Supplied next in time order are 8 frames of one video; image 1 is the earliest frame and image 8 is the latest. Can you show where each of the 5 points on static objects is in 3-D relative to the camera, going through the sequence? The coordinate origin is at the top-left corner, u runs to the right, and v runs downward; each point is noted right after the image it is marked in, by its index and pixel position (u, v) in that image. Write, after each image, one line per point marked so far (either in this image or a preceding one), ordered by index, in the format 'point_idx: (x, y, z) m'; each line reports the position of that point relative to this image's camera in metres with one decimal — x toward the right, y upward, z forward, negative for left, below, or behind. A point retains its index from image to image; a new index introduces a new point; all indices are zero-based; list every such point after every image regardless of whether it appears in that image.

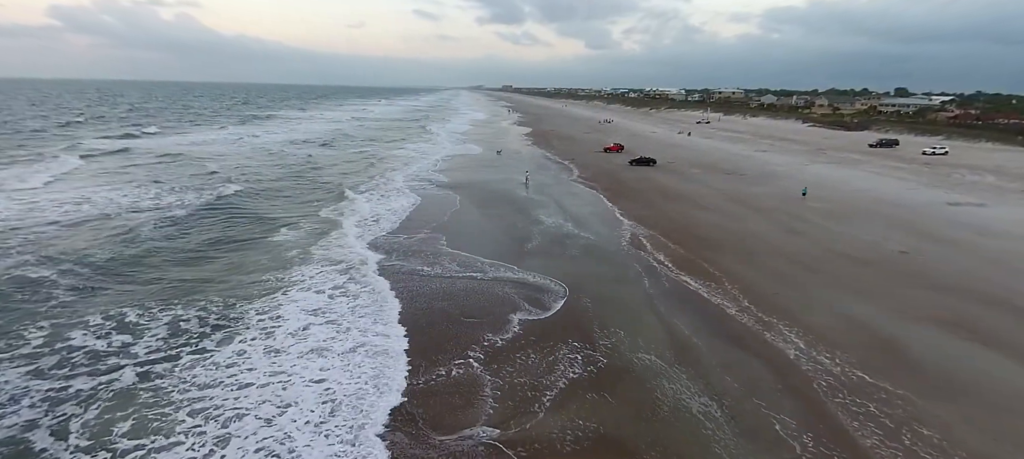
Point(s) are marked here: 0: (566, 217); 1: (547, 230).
0: (+1.7, +0.4, +13.6) m
1: (+1.0, 0.0, +12.3) m
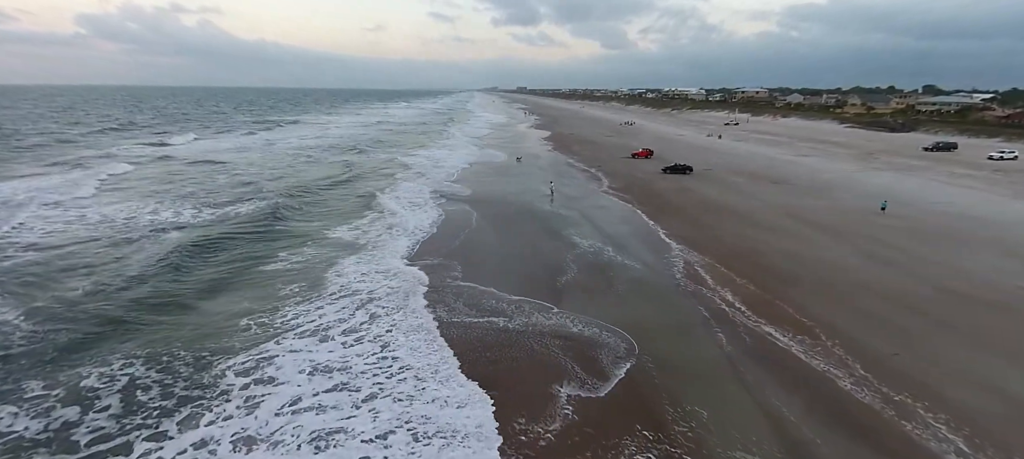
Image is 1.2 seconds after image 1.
0: (+2.6, -0.3, +11.8) m
1: (+1.8, -0.7, +10.6) m
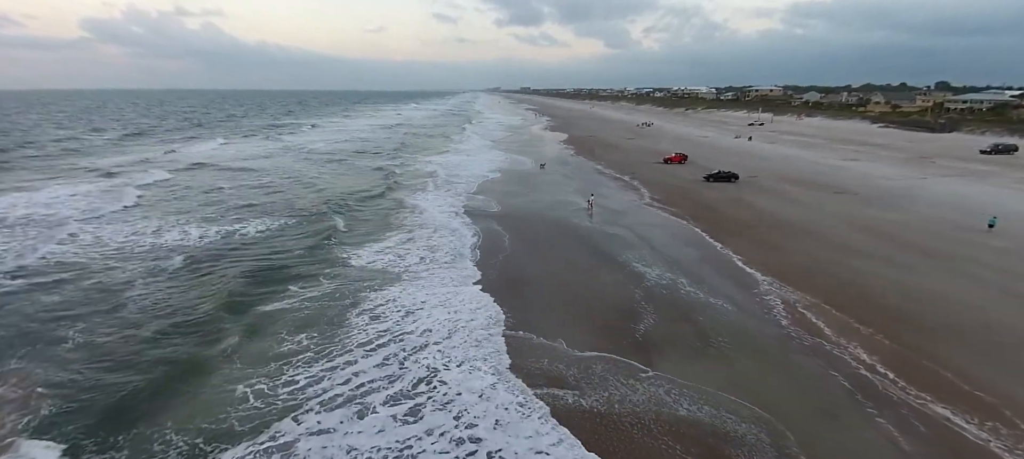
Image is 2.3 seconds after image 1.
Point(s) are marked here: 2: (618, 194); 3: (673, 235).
0: (+3.8, -0.9, +10.1) m
1: (+3.0, -1.3, +8.9) m
2: (+4.7, +1.6, +18.5) m
3: (+4.8, -0.2, +12.4) m
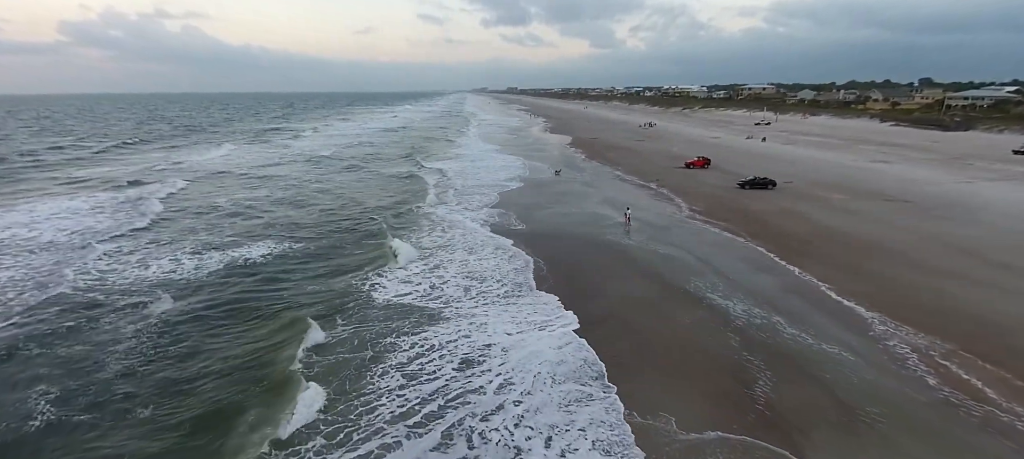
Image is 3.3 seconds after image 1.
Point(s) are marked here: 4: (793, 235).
0: (+5.0, -1.5, +8.7) m
1: (+4.2, -1.9, +7.4) m
2: (+5.7, +1.0, +17.1) m
3: (+6.0, -0.8, +11.0) m
4: (+8.5, -0.2, +12.7) m
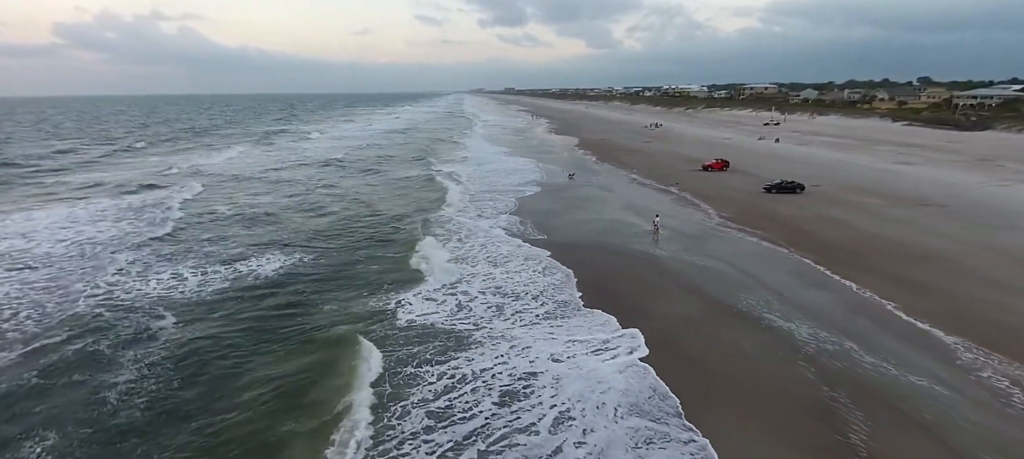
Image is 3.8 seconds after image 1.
0: (+5.8, -1.8, +8.0) m
1: (+5.0, -2.2, +6.7) m
2: (+6.4, +0.8, +16.4) m
3: (+6.7, -1.1, +10.3) m
4: (+9.2, -0.5, +11.9) m
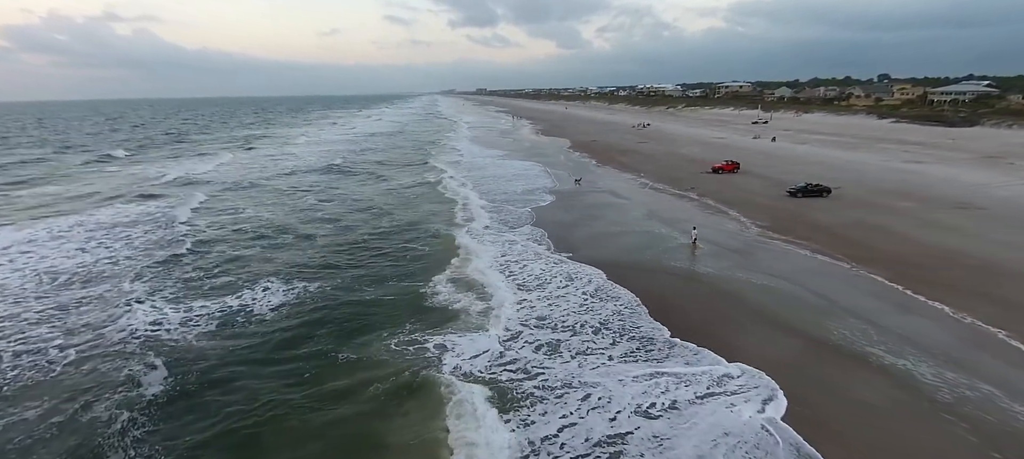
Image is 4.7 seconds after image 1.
0: (+6.9, -2.1, +6.9) m
1: (+6.2, -2.5, +5.6) m
2: (+7.1, +0.4, +15.4) m
3: (+7.7, -1.4, +9.3) m
4: (+10.1, -0.7, +11.0) m
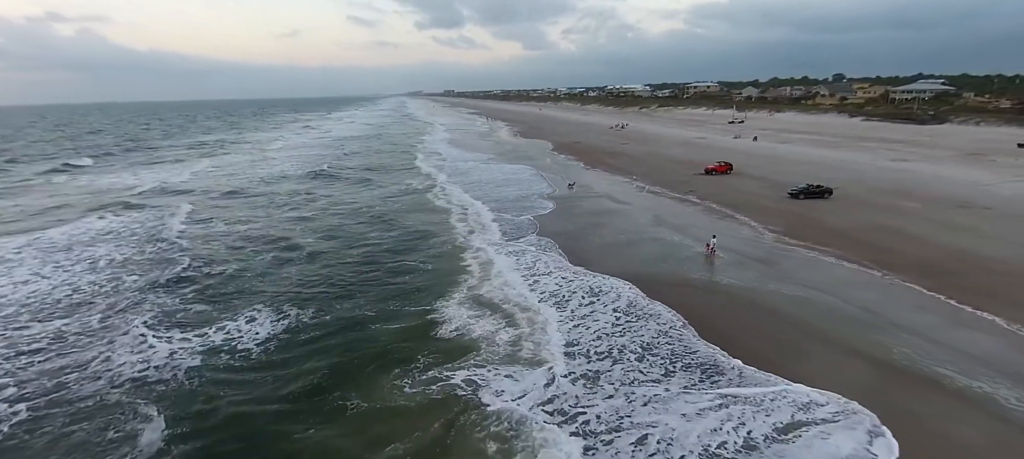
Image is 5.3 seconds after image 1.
0: (+7.6, -2.3, +6.4) m
1: (+7.0, -2.7, +5.1) m
2: (+7.2, +0.2, +14.9) m
3: (+8.2, -1.6, +8.8) m
4: (+10.5, -0.8, +10.7) m
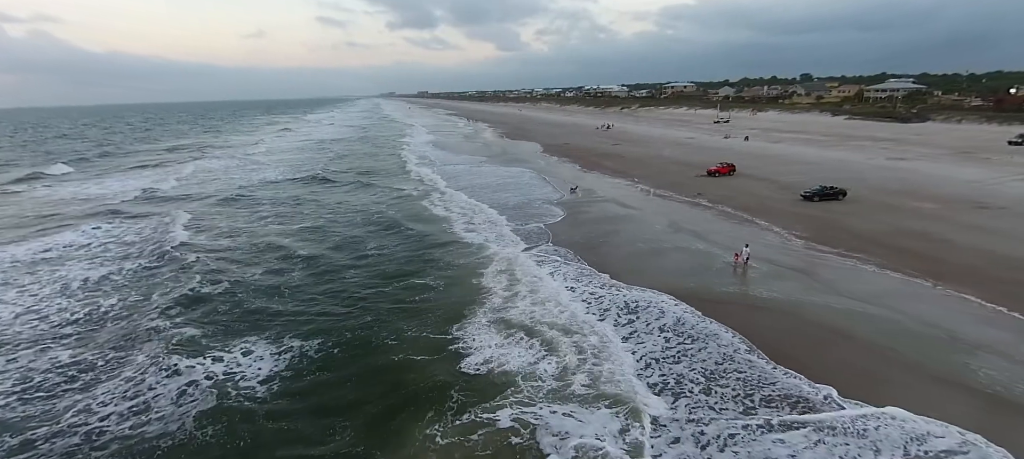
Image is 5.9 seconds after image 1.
0: (+8.4, -2.5, +5.8) m
1: (+7.9, -2.9, +4.5) m
2: (+7.7, 0.0, +14.3) m
3: (+9.0, -1.7, +8.2) m
4: (+11.2, -1.0, +10.3) m
